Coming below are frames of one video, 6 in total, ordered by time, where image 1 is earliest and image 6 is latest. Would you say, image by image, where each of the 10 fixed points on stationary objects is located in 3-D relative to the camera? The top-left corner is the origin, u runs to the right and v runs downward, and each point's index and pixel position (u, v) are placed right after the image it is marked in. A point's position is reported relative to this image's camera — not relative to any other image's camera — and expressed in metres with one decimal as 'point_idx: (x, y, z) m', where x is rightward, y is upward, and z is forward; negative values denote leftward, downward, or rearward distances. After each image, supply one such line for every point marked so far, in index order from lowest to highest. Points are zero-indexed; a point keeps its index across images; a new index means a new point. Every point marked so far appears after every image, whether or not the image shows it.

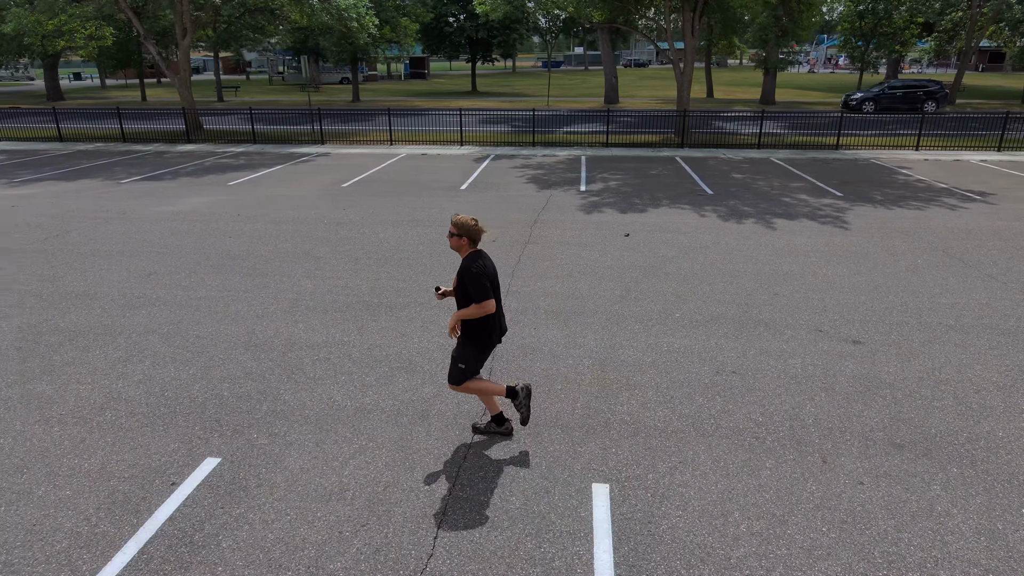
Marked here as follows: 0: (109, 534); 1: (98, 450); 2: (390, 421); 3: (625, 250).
0: (-2.3, -1.4, +3.7) m
1: (-2.8, -1.1, +4.5) m
2: (-0.9, -1.0, +4.9) m
3: (+1.6, +0.5, +9.1) m
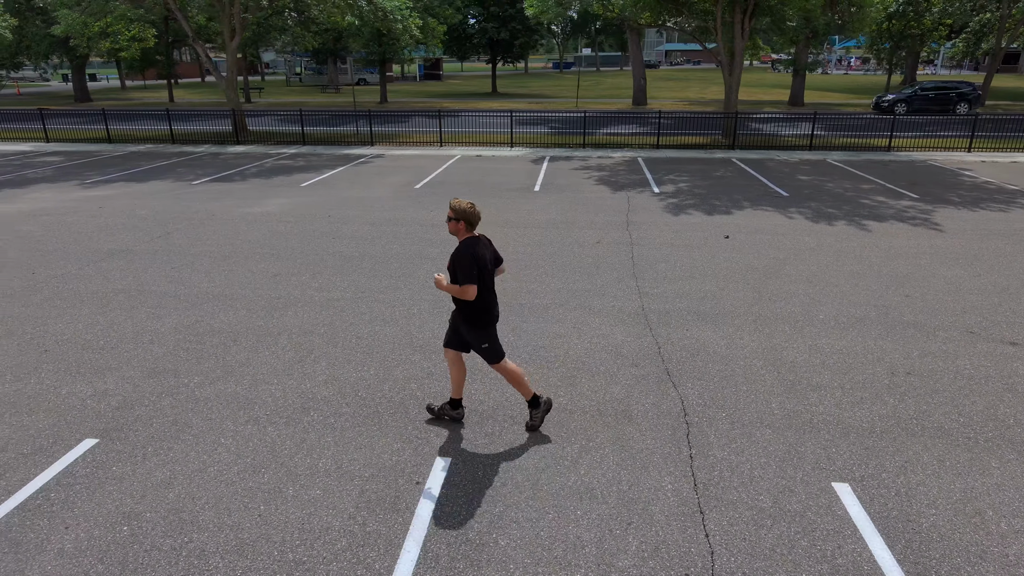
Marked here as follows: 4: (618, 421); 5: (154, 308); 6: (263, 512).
0: (-0.7, -1.4, +3.7) m
1: (-1.3, -1.1, +4.5) m
2: (+0.6, -1.0, +4.9) m
3: (+3.1, +0.5, +9.2) m
4: (+0.8, -1.0, +4.9) m
5: (-3.9, -0.2, +7.1) m
6: (-1.5, -1.3, +3.9) m
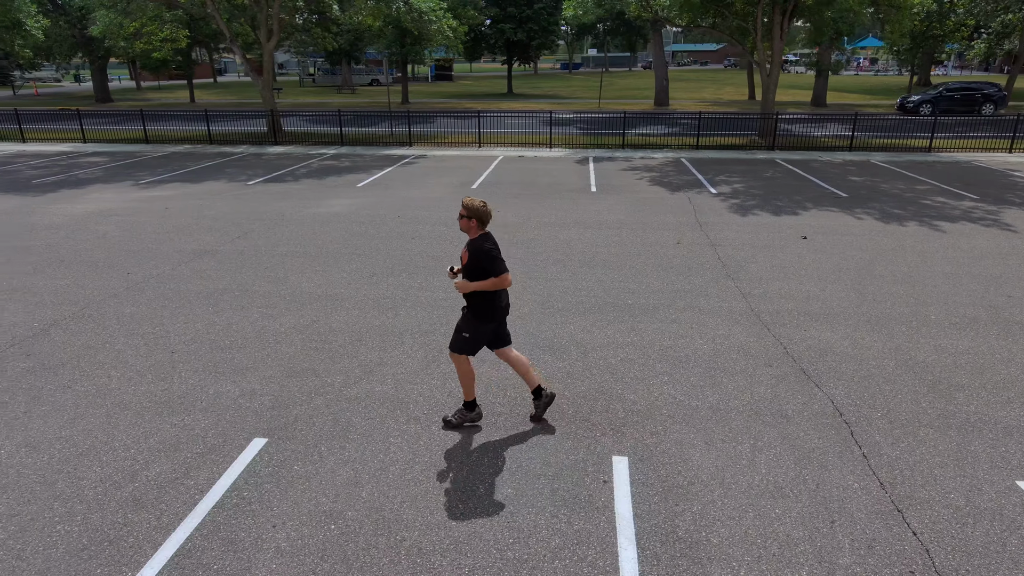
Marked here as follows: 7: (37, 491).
0: (+0.5, -1.4, +3.8) m
1: (-0.1, -1.1, +4.6) m
2: (+1.8, -1.0, +4.9) m
3: (+4.3, +0.5, +9.2) m
4: (+2.0, -1.0, +4.9) m
5: (-2.7, -0.2, +7.1) m
6: (-0.3, -1.3, +3.9) m
7: (-3.0, -1.3, +4.1) m
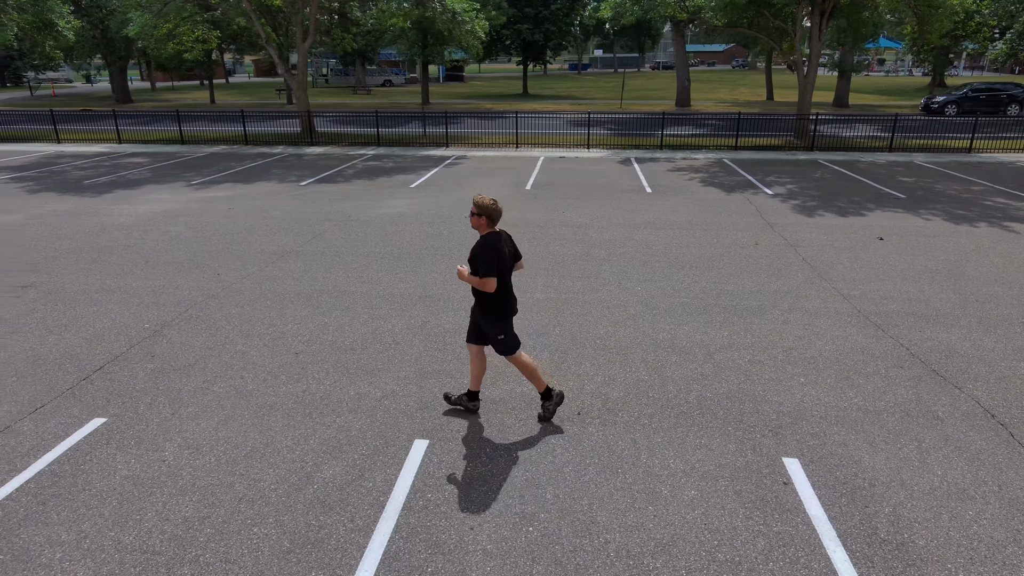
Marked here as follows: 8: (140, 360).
0: (+1.6, -1.4, +3.7) m
1: (+1.0, -1.1, +4.5) m
2: (+3.0, -1.0, +4.9) m
3: (+5.5, +0.5, +9.2) m
4: (+3.2, -1.0, +4.9) m
5: (-1.5, -0.2, +7.1) m
6: (+0.9, -1.3, +3.9) m
7: (-1.8, -1.3, +4.1) m
8: (-3.3, -0.6, +5.9) m
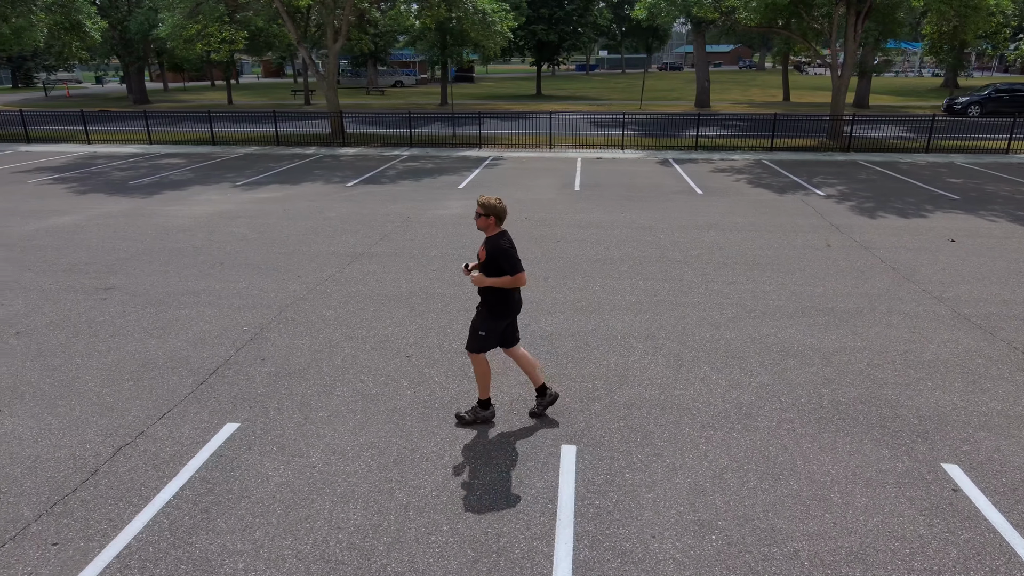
0: (+2.6, -1.4, +3.7) m
1: (+2.1, -1.1, +4.5) m
2: (+4.0, -1.0, +4.8) m
3: (+6.5, +0.5, +9.1) m
4: (+4.2, -1.0, +4.8) m
5: (-0.5, -0.2, +7.0) m
6: (+1.9, -1.4, +3.8) m
7: (-0.8, -1.3, +4.0) m
8: (-2.3, -0.7, +5.8) m
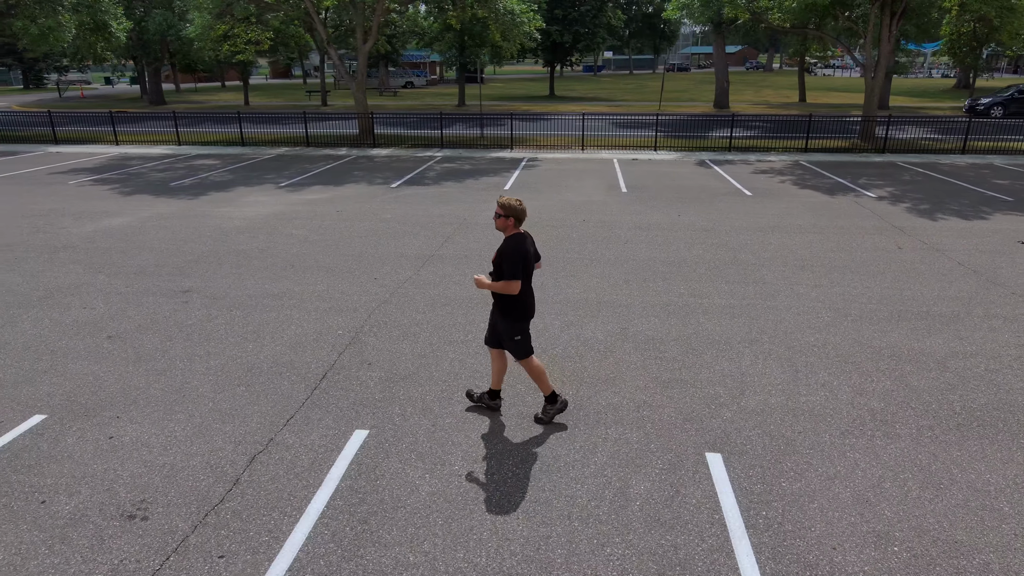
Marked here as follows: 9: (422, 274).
0: (+3.6, -1.5, +3.6) m
1: (+3.1, -1.2, +4.4) m
2: (+5.0, -1.1, +4.7) m
3: (+7.5, +0.4, +9.0) m
4: (+5.2, -1.1, +4.7) m
5: (+0.5, -0.3, +6.9) m
6: (+2.9, -1.4, +3.7) m
7: (+0.2, -1.3, +3.9) m
8: (-1.3, -0.7, +5.7) m
9: (-1.1, +0.2, +8.2) m
